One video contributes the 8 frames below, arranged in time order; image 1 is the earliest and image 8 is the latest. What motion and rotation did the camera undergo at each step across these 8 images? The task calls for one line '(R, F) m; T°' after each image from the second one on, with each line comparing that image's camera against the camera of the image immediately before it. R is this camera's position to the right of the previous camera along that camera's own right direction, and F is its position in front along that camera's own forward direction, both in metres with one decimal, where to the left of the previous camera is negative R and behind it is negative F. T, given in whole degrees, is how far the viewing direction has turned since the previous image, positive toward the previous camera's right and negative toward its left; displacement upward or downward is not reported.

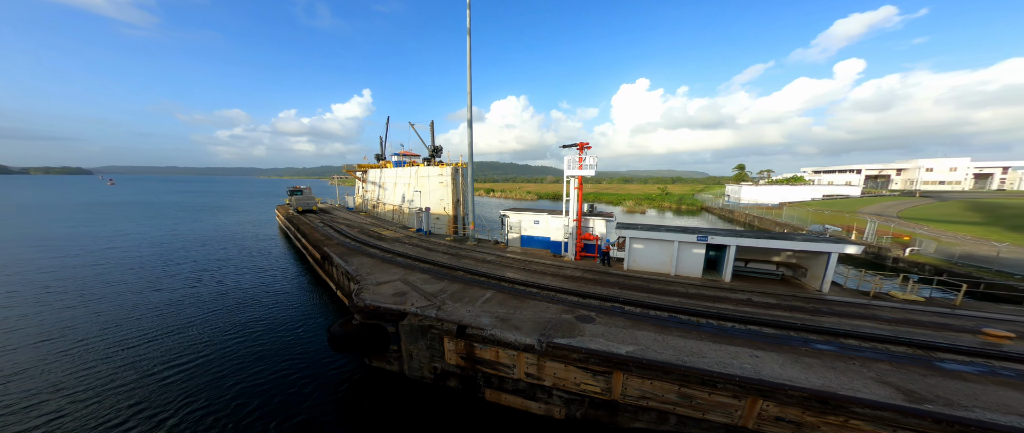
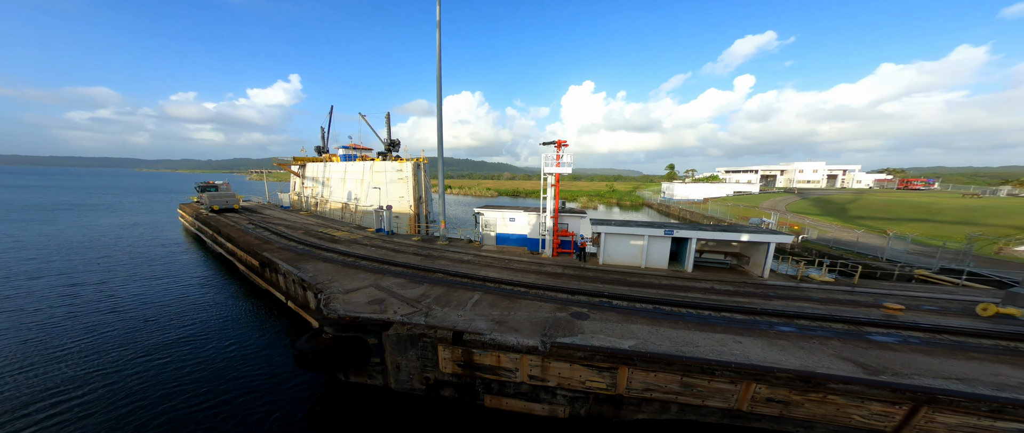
(-1.0, +0.4) m; +9°
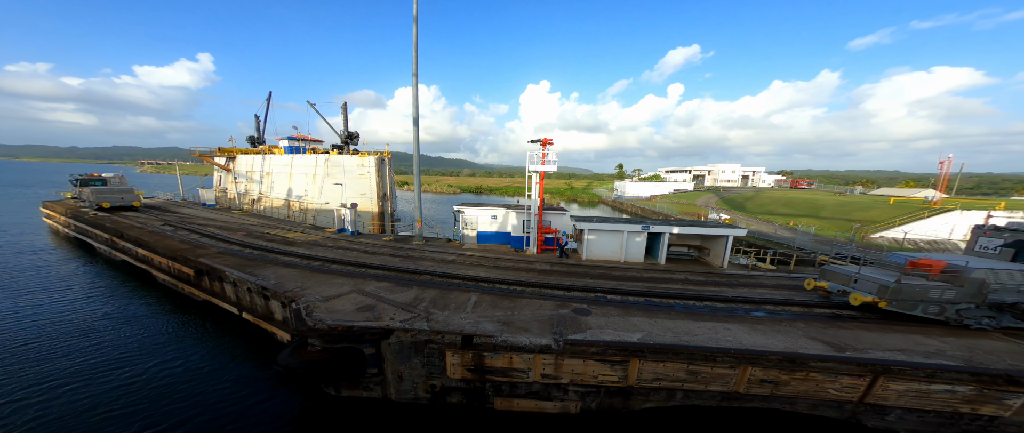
(-1.2, +0.3) m; +8°
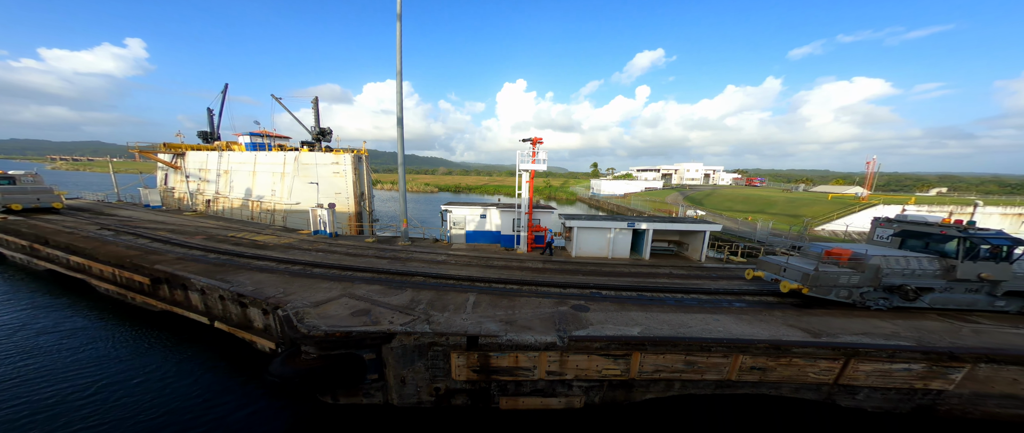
(-0.6, 0.0) m; +4°
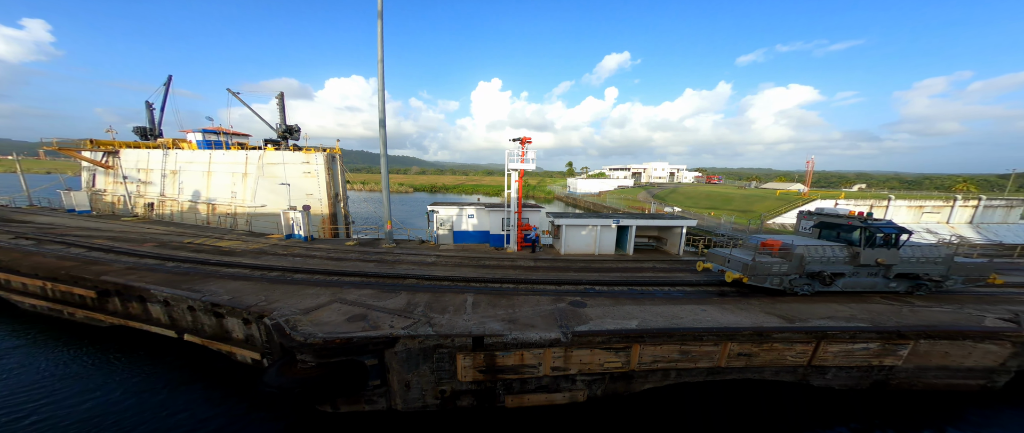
(-0.6, 0.0) m; +4°
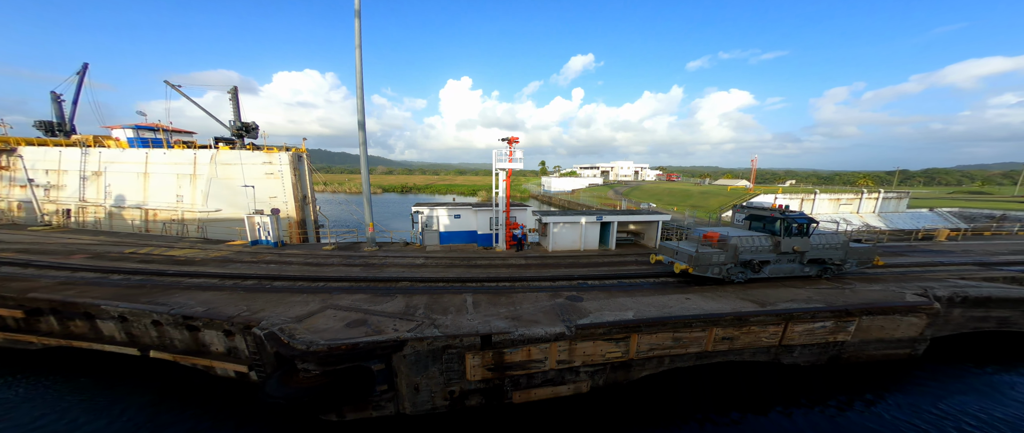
(-0.7, -0.1) m; +5°
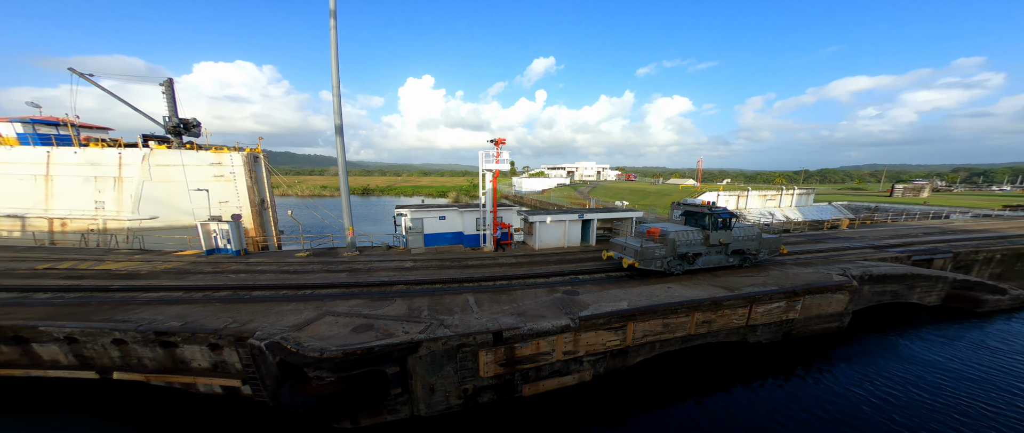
(-0.9, -0.2) m; +6°
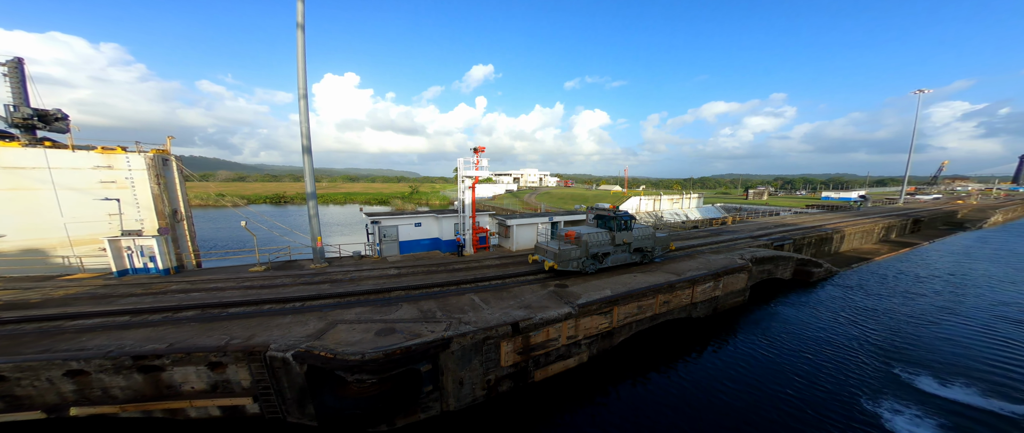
(-1.8, -0.8) m; +10°
